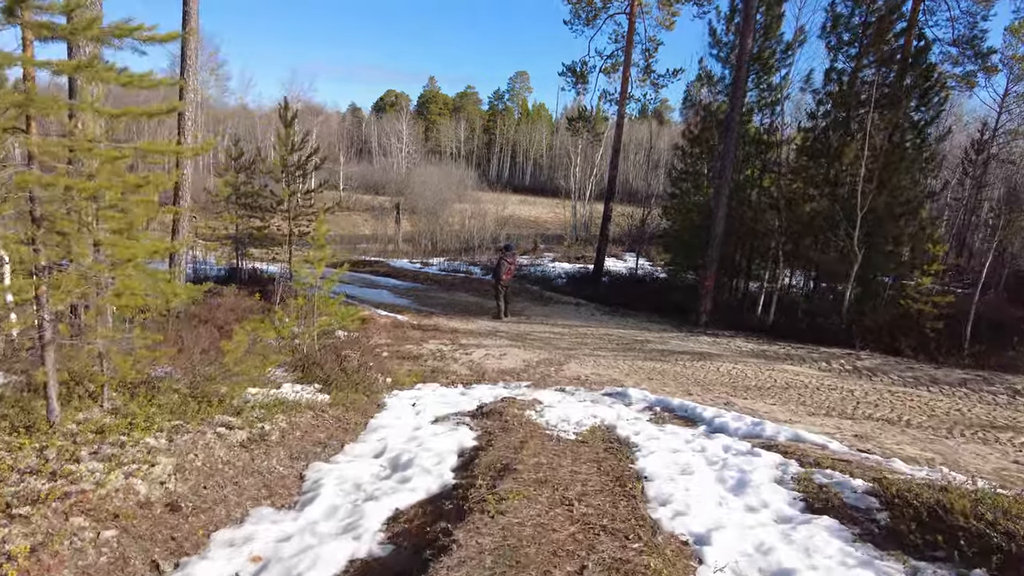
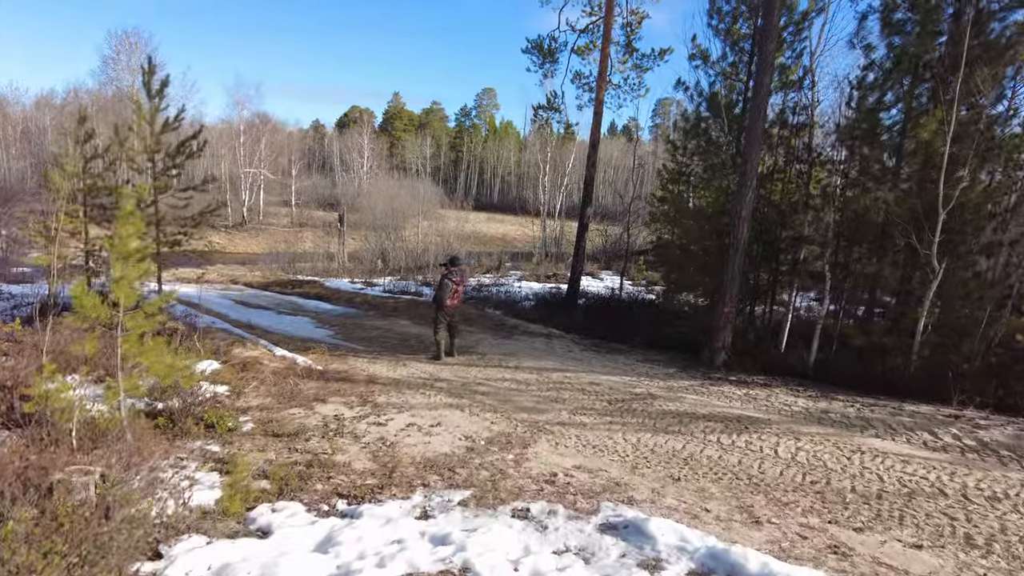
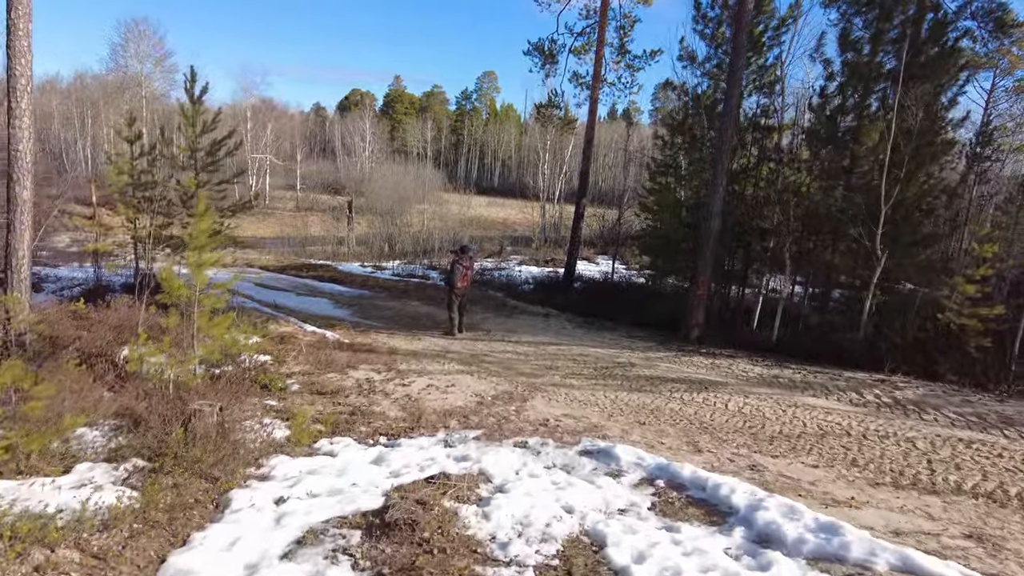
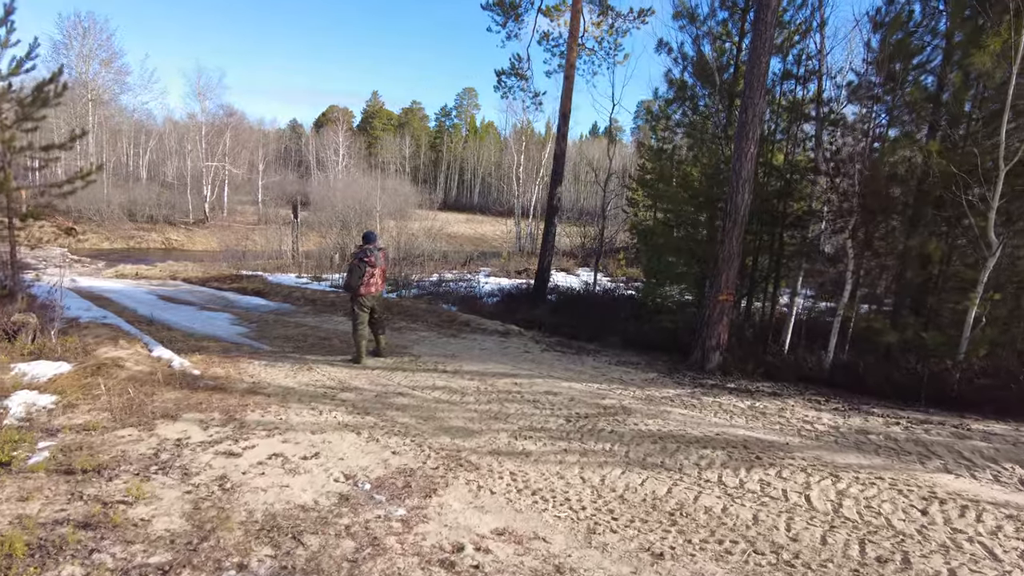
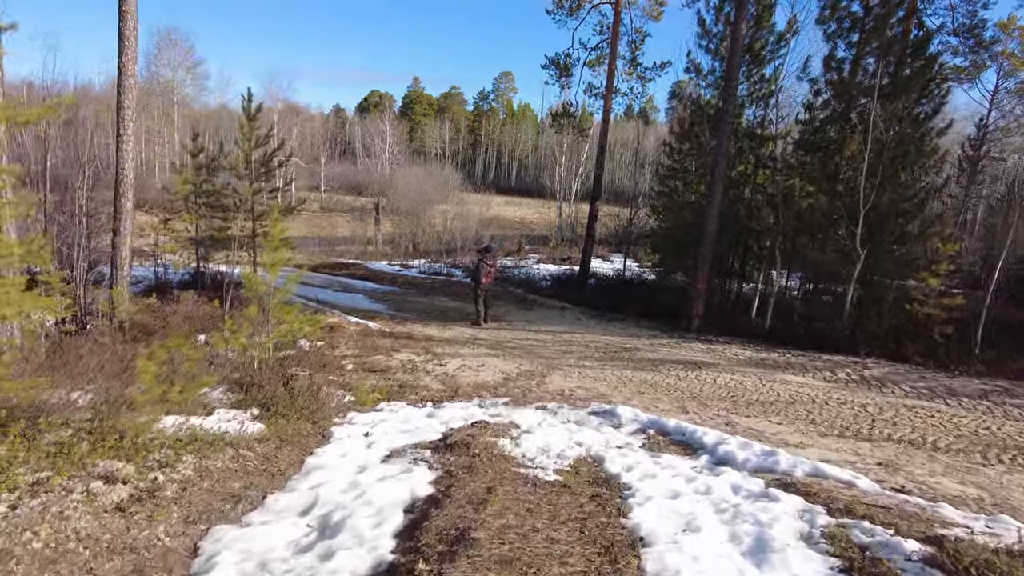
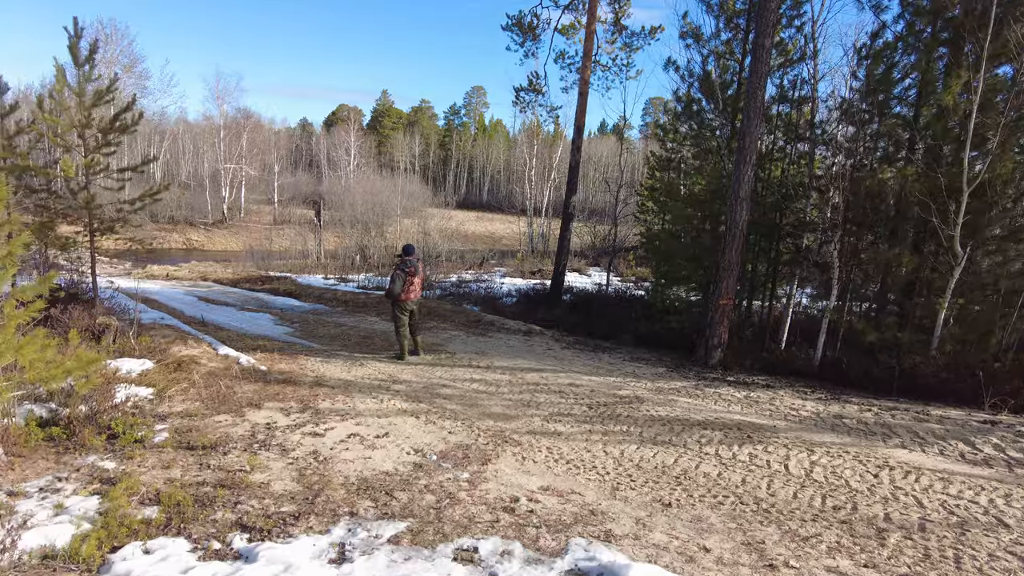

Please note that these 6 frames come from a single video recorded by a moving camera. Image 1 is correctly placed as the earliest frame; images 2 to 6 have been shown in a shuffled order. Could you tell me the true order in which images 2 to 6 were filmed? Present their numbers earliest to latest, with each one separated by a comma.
5, 3, 2, 6, 4
